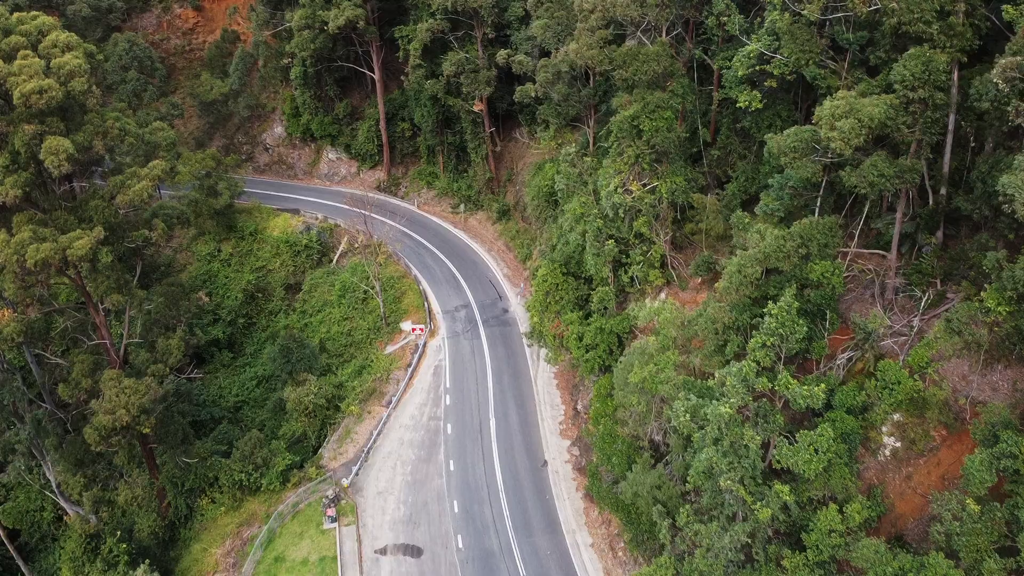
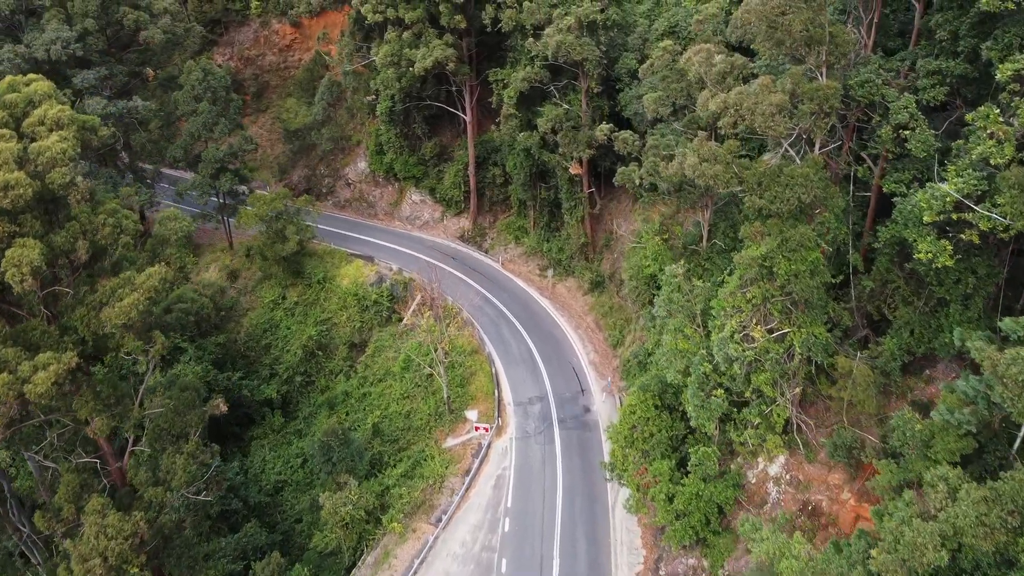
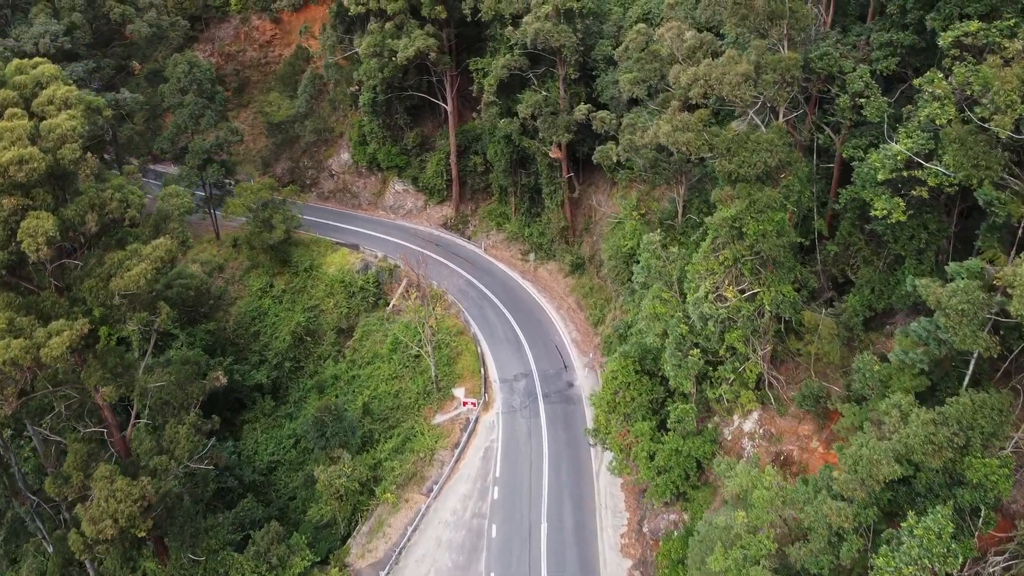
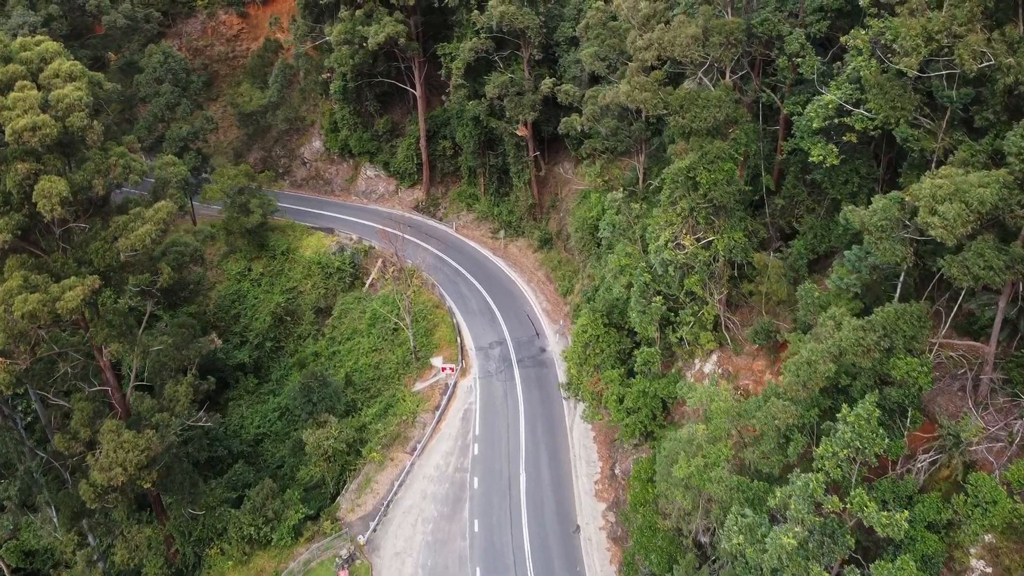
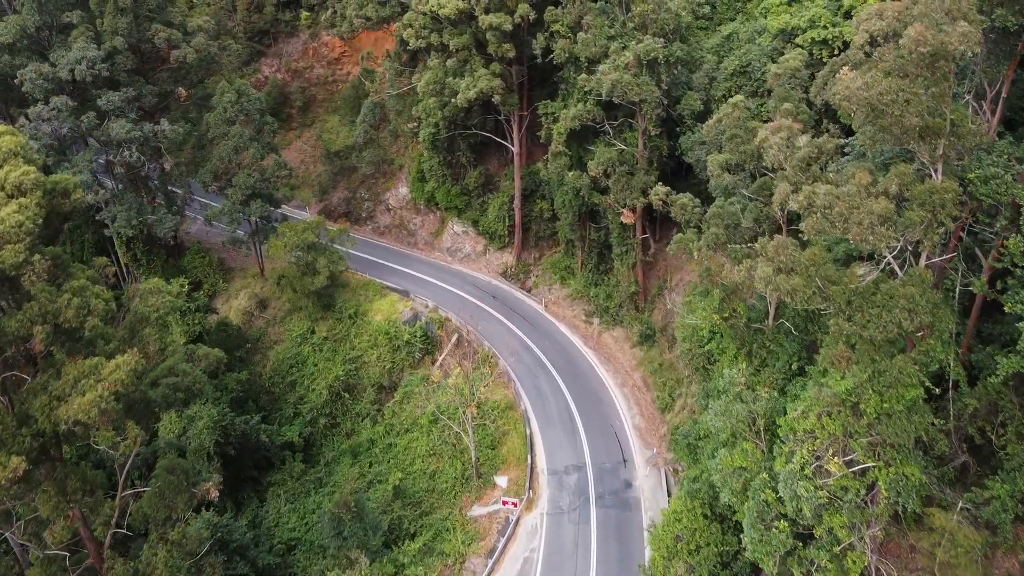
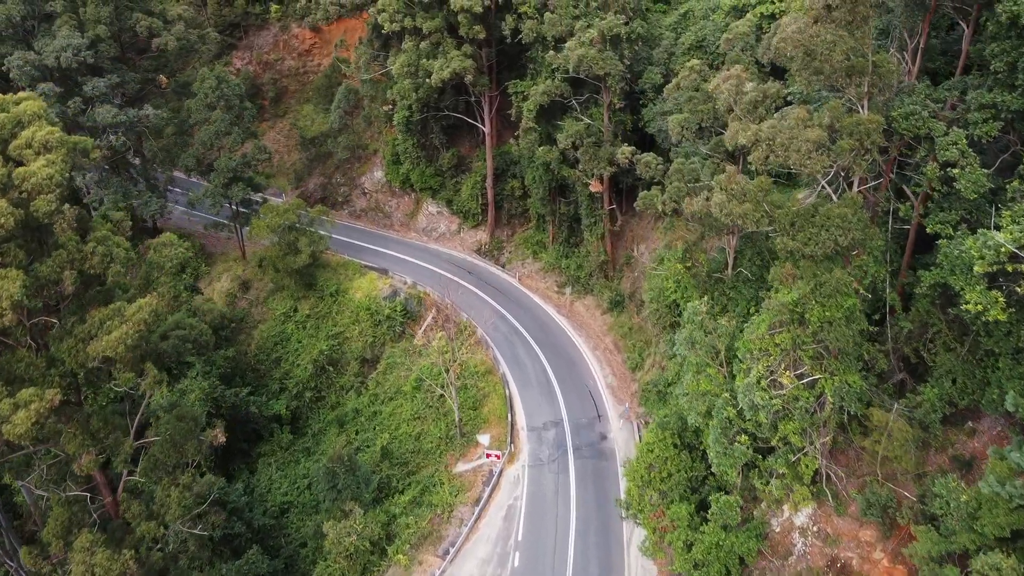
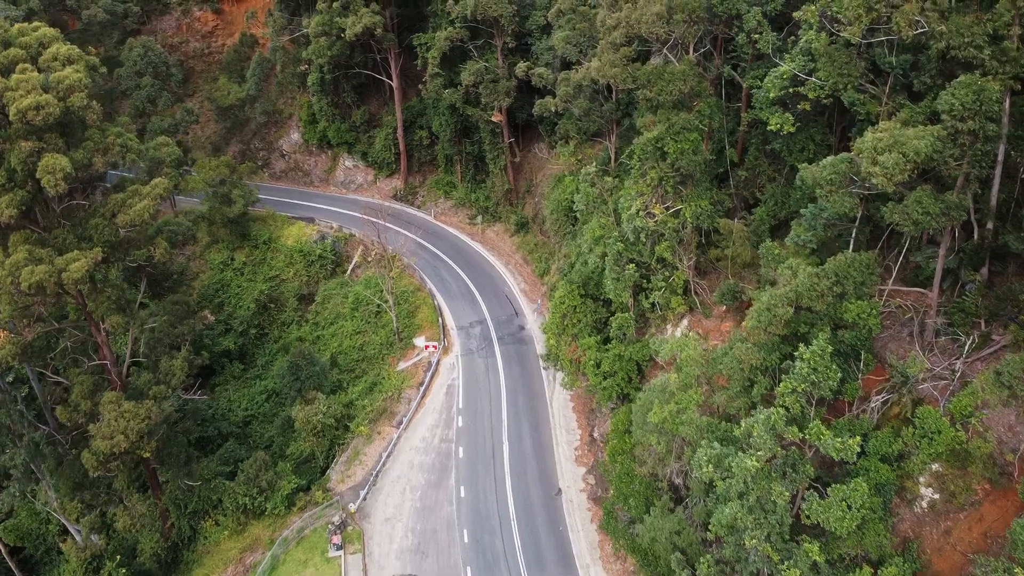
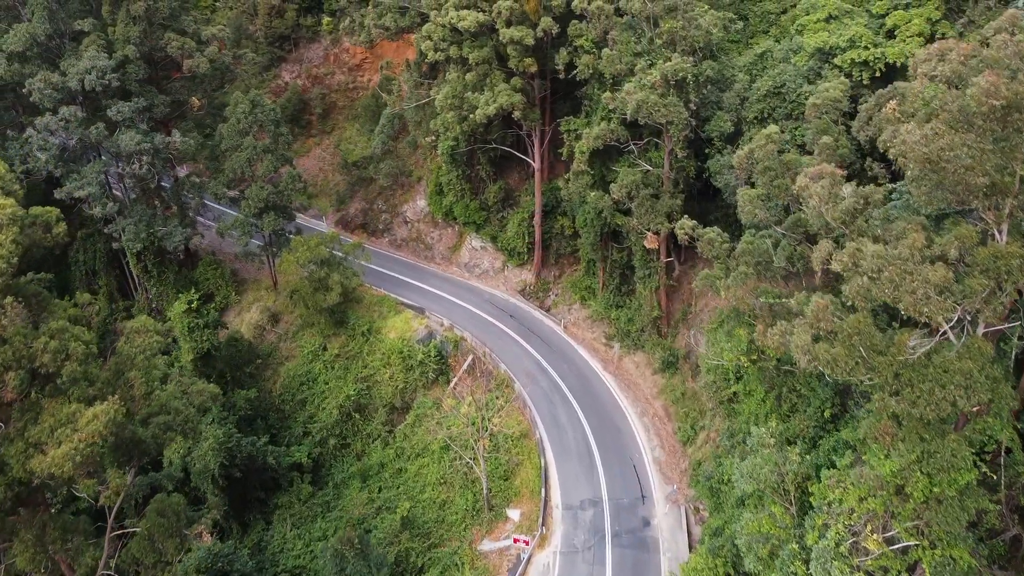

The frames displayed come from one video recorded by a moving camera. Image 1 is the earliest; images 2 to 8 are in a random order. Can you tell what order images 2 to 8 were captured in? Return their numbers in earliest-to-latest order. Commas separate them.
7, 4, 3, 2, 6, 5, 8
